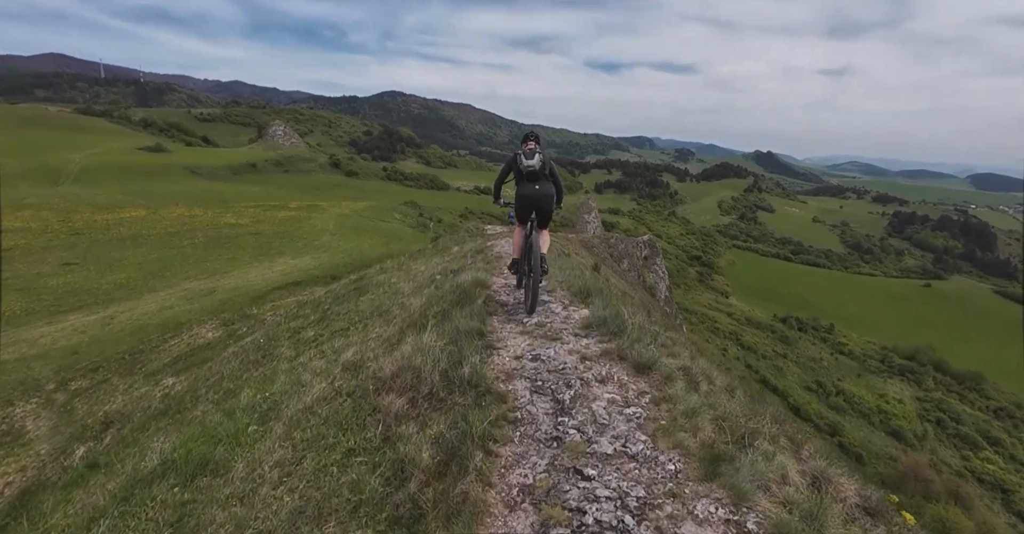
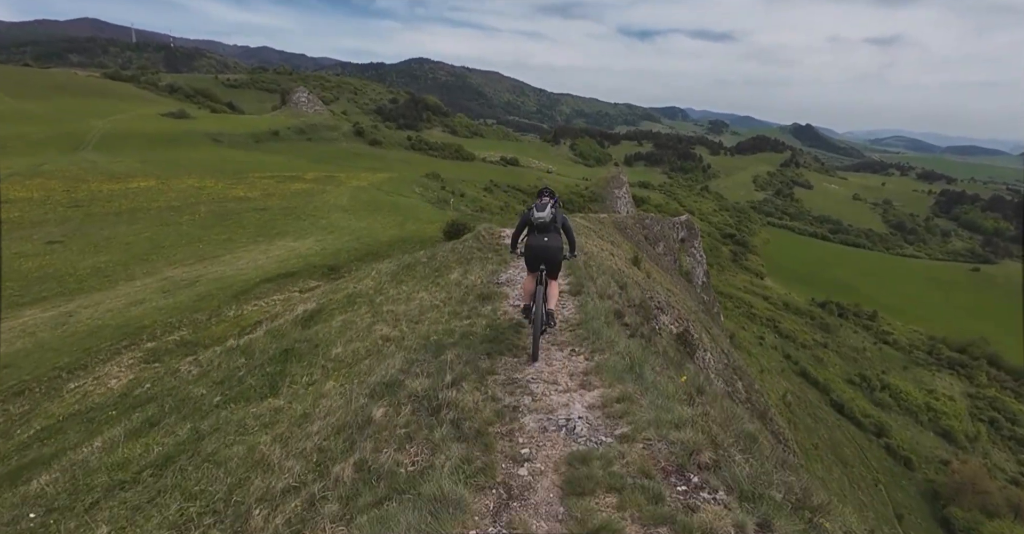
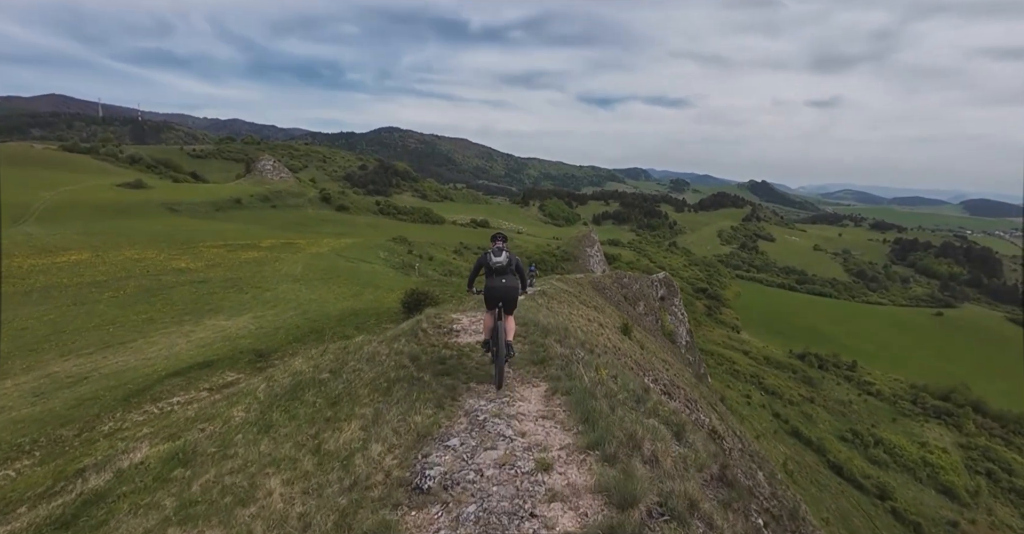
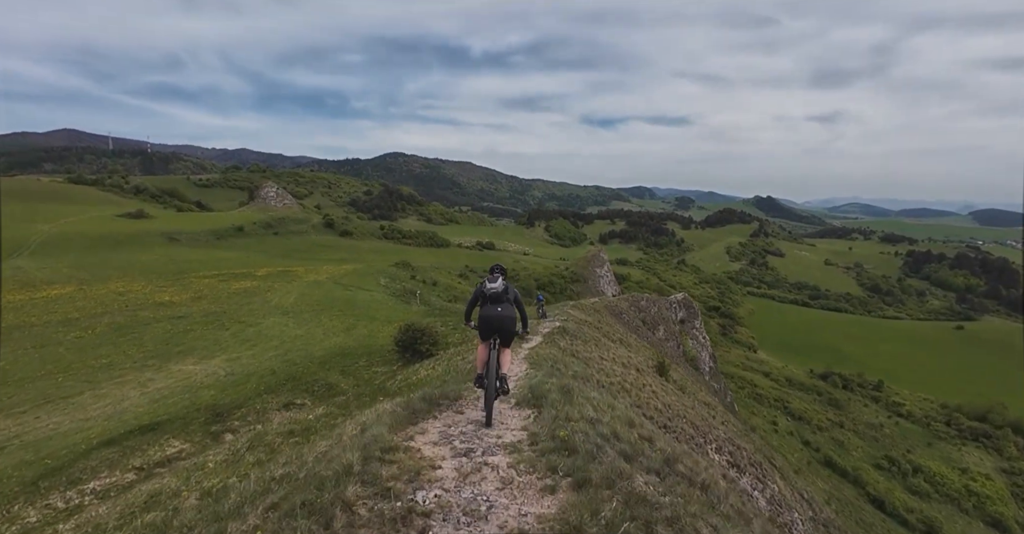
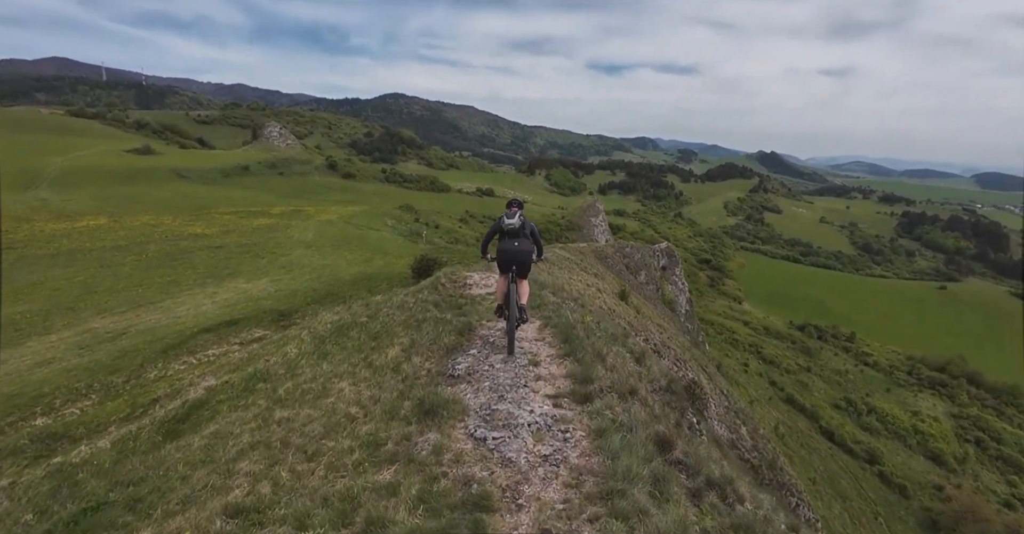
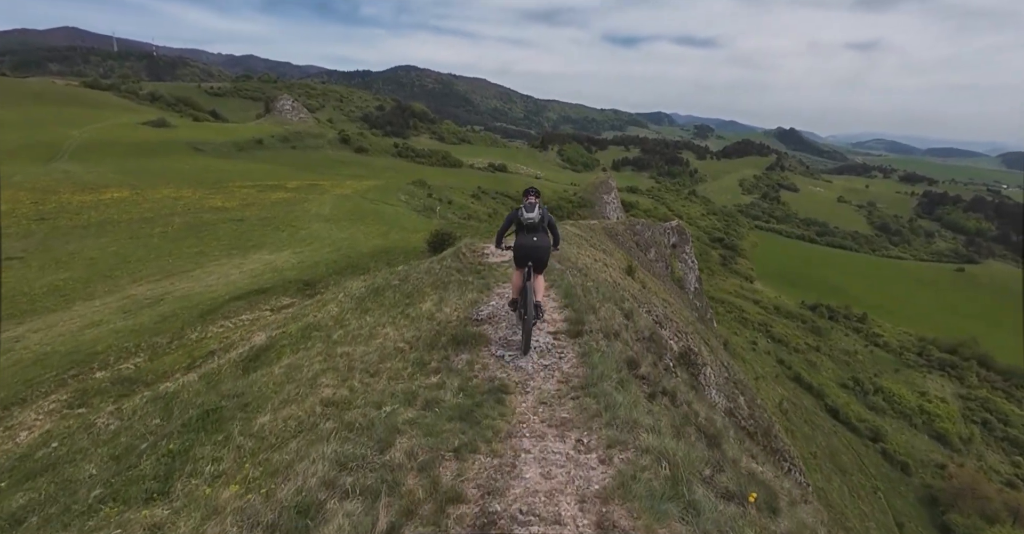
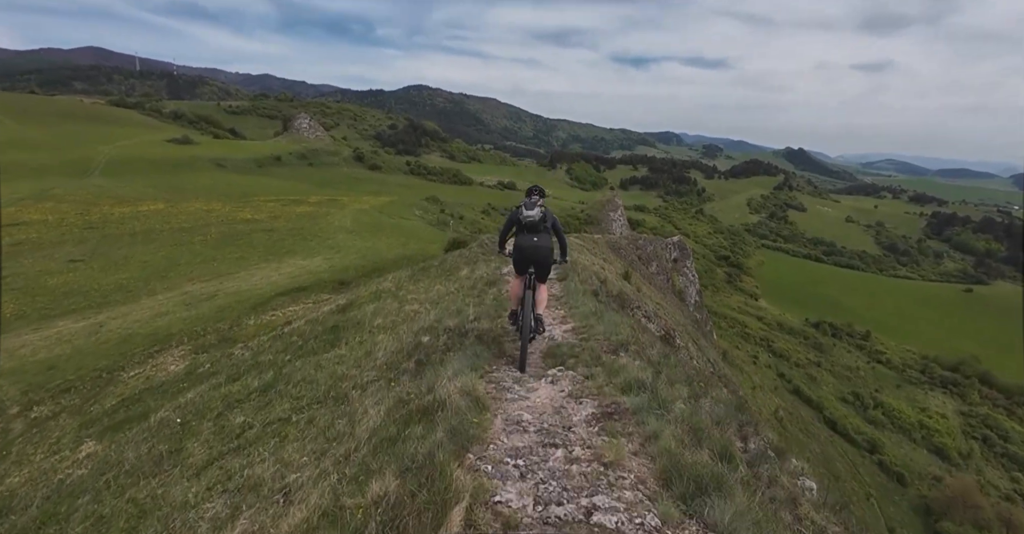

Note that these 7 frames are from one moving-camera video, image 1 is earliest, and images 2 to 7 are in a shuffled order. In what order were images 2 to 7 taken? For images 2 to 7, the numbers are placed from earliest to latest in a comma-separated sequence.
7, 2, 6, 5, 3, 4
